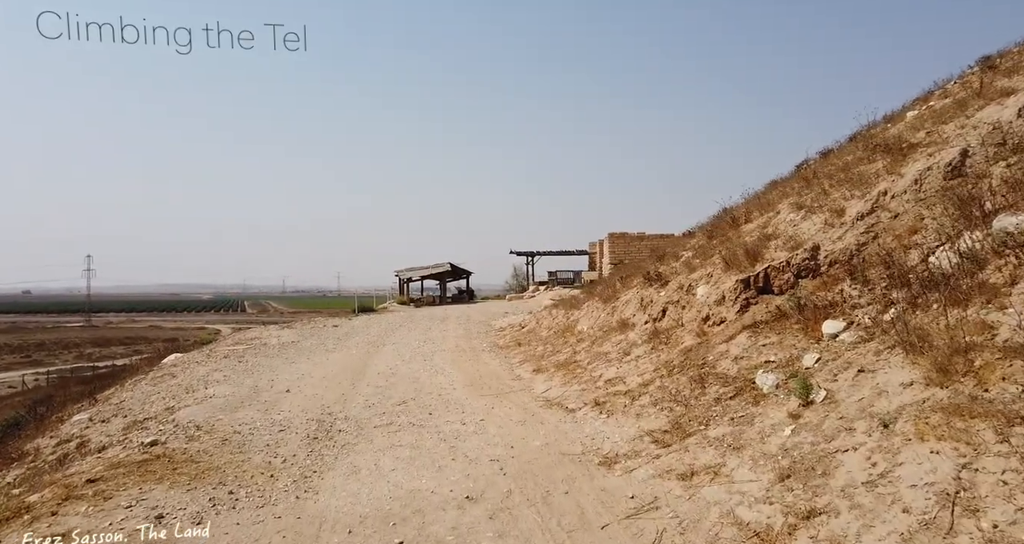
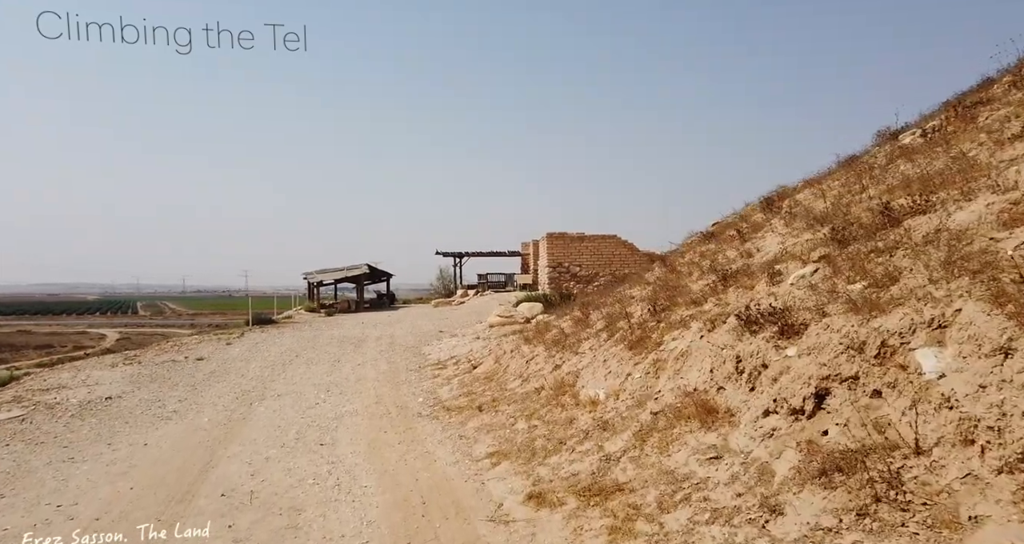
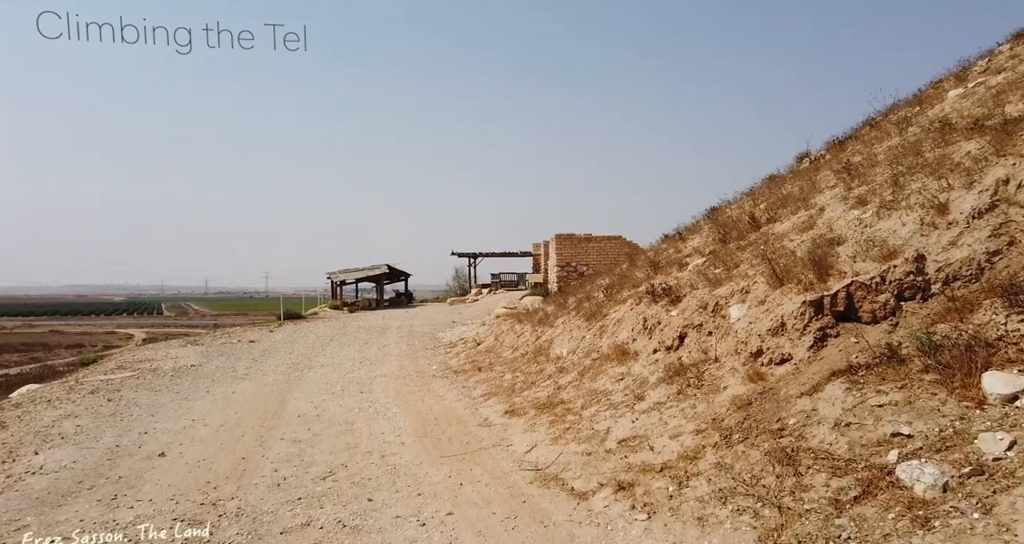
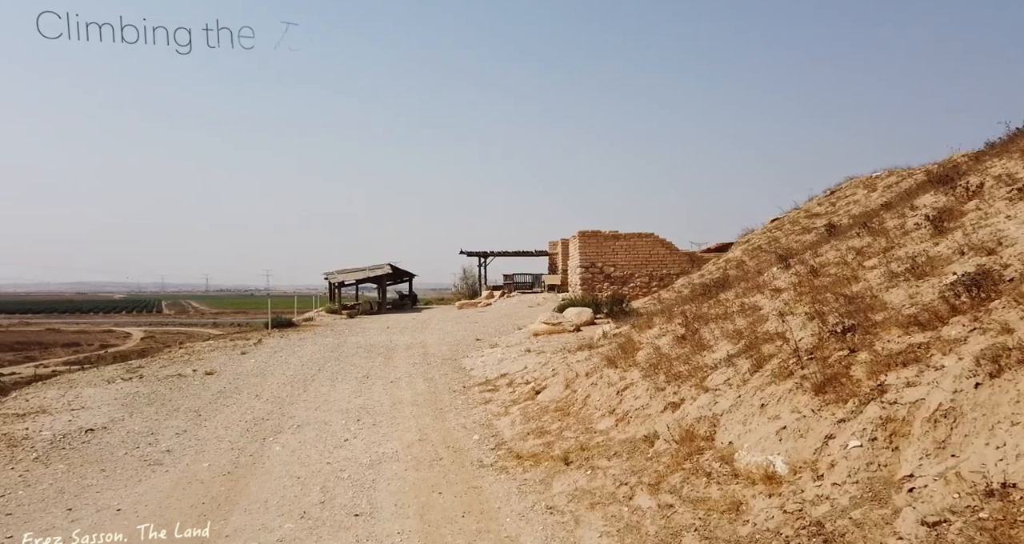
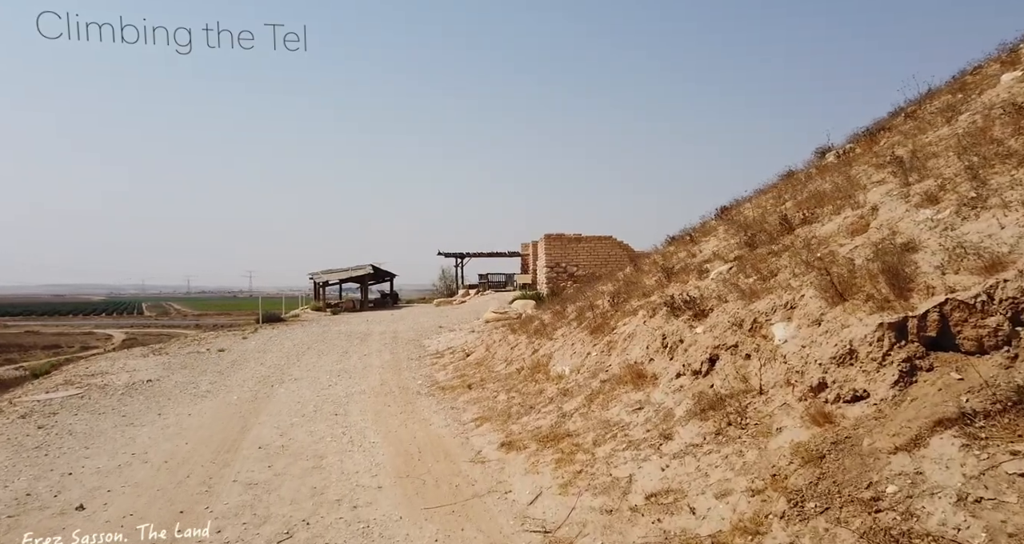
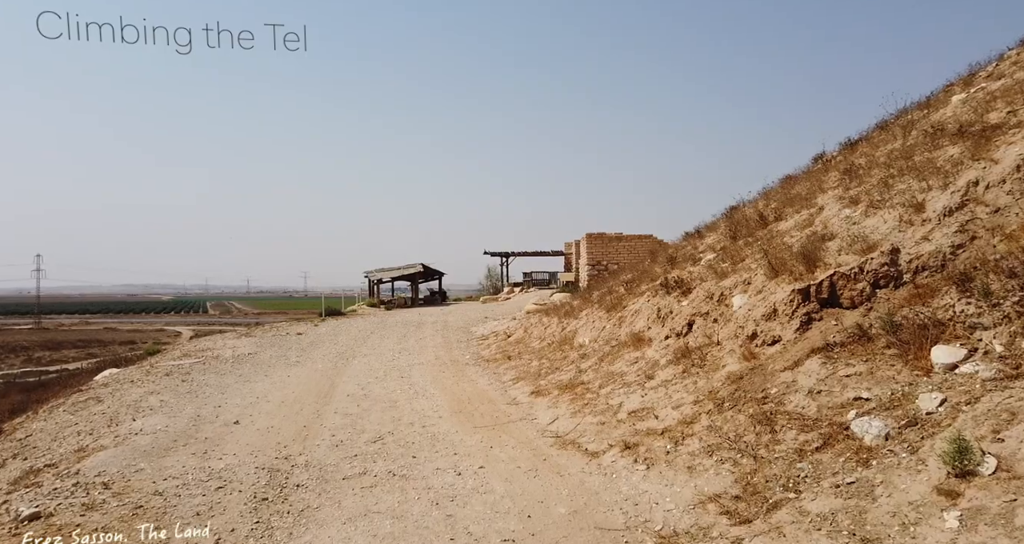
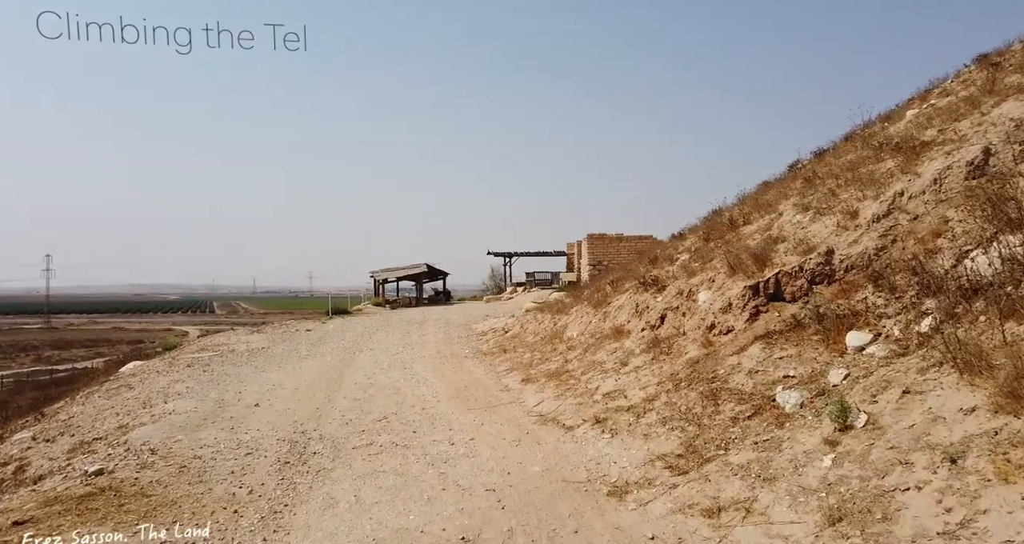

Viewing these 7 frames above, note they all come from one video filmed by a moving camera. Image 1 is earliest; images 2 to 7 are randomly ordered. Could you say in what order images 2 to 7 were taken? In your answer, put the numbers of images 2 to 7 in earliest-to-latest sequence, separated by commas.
7, 6, 3, 5, 2, 4
